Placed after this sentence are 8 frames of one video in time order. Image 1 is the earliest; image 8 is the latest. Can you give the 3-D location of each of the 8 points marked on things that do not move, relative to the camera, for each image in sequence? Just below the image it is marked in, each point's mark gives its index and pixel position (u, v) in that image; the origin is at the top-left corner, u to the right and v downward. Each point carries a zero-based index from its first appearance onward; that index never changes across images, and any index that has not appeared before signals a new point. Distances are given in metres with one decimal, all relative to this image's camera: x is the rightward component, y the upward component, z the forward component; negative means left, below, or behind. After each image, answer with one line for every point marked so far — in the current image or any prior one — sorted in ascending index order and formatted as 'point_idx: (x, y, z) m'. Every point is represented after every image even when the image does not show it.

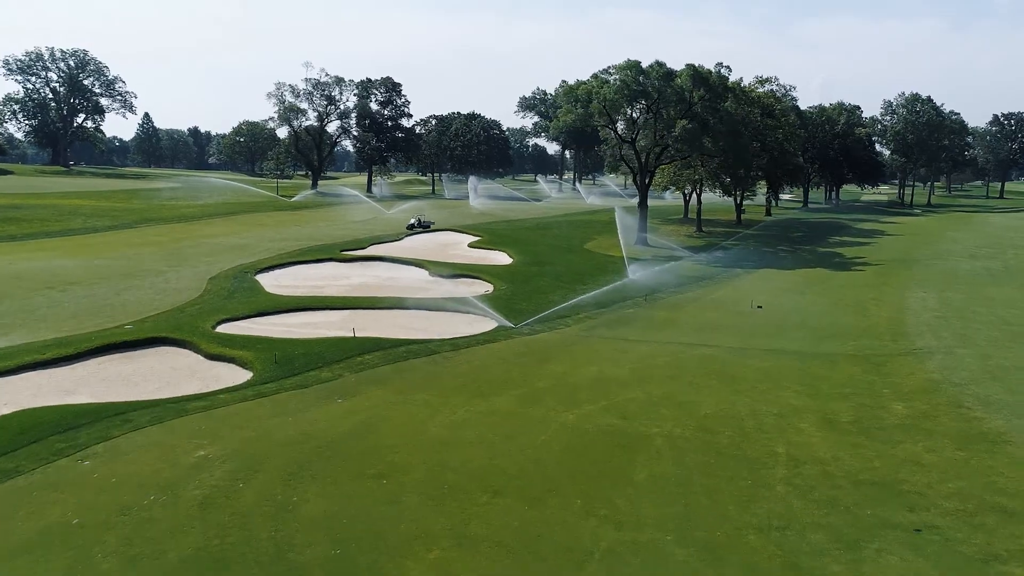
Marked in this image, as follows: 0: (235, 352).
0: (-6.8, -1.6, +19.5) m
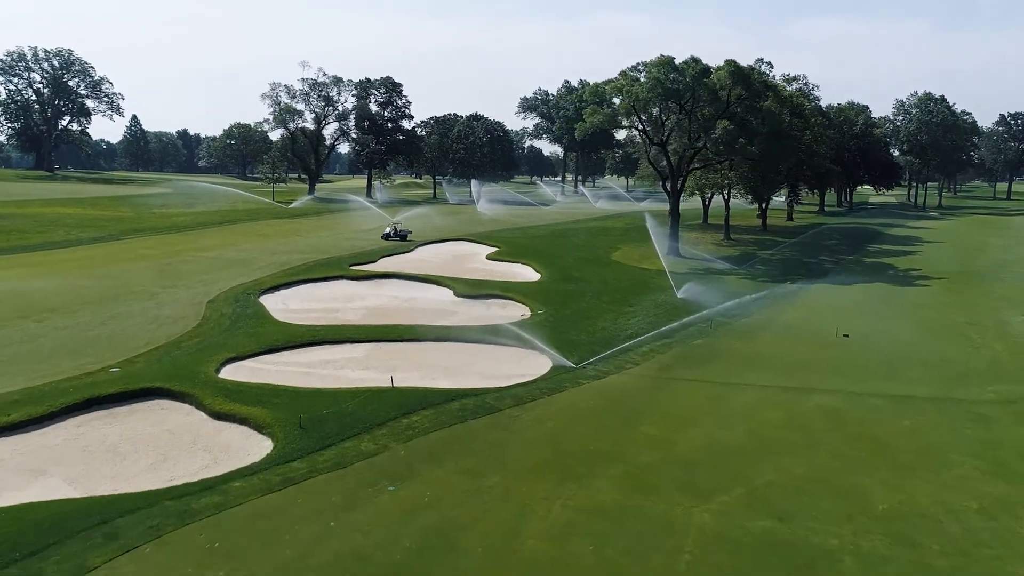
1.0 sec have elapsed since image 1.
0: (-5.2, -2.4, +15.8) m
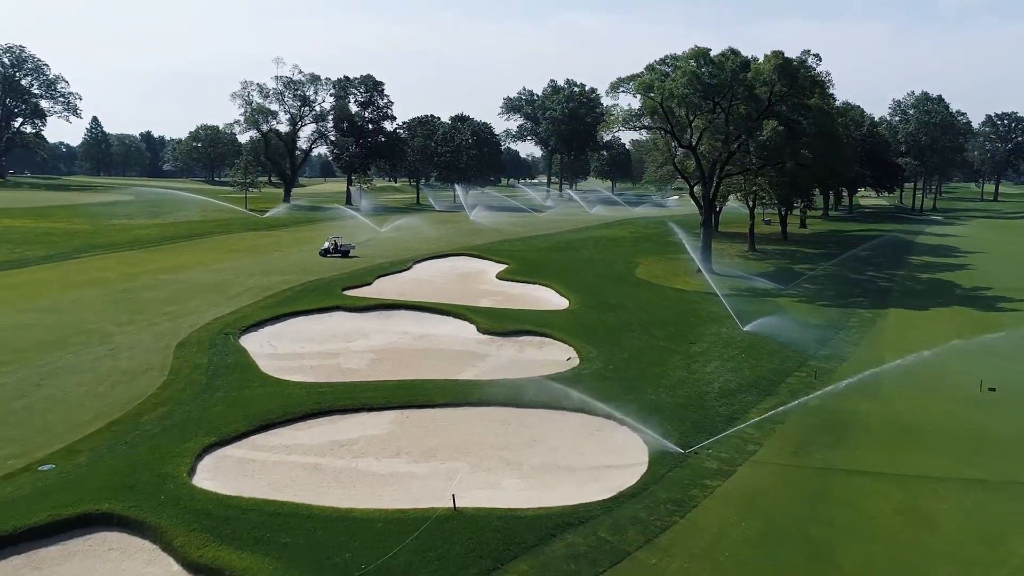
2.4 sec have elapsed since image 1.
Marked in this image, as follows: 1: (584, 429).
0: (-3.5, -3.5, +10.4) m
1: (+1.5, -2.9, +16.4) m
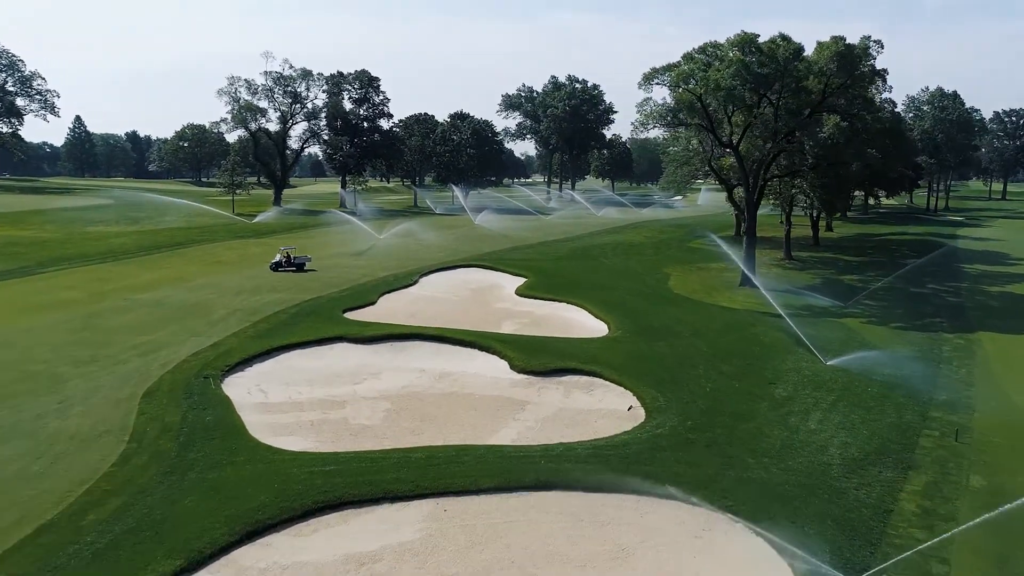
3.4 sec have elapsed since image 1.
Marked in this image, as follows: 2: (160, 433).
0: (-2.3, -4.3, +6.1) m
1: (+2.7, -3.6, +12.0) m
2: (-7.0, -2.9, +16.0) m
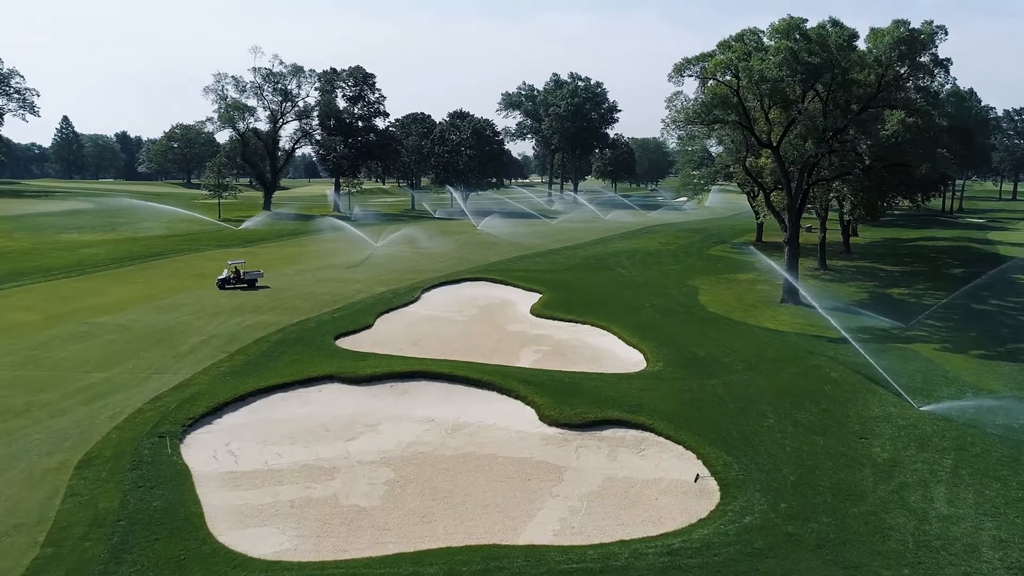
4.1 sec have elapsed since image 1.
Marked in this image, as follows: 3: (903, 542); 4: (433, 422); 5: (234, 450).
0: (-1.6, -5.0, +2.2) m
1: (+3.4, -4.3, +8.2) m
2: (-6.4, -3.6, +12.0) m
3: (+5.8, -3.7, +11.8) m
4: (-1.7, -2.9, +17.4) m
5: (-5.5, -3.2, +15.8) m
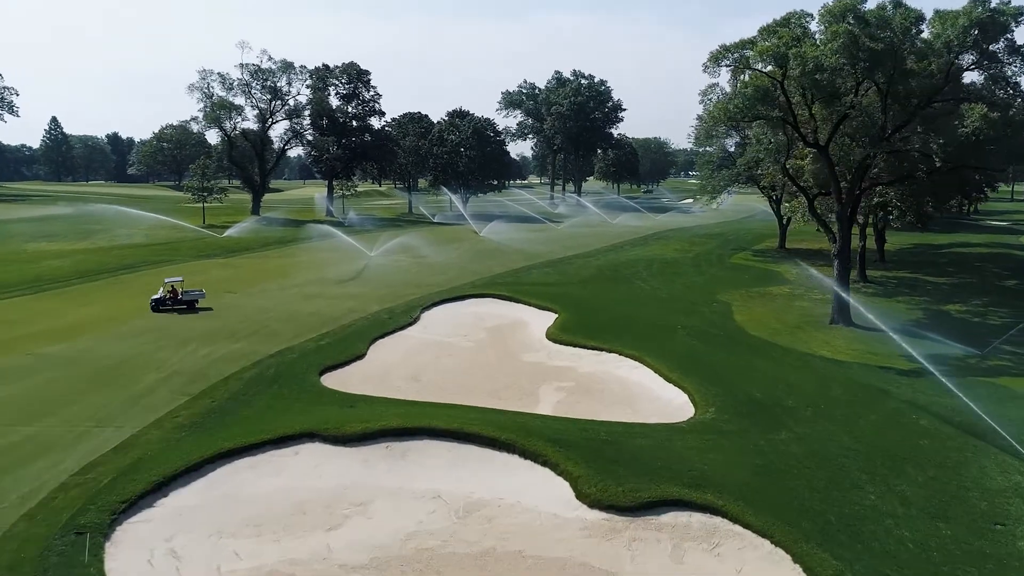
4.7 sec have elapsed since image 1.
0: (-1.0, -5.7, -1.7) m
1: (+3.9, -5.0, +4.3) m
2: (-5.9, -4.3, +8.2) m
3: (+6.3, -4.4, +7.9) m
4: (-1.2, -3.6, +13.5) m
5: (-5.0, -3.9, +11.9) m
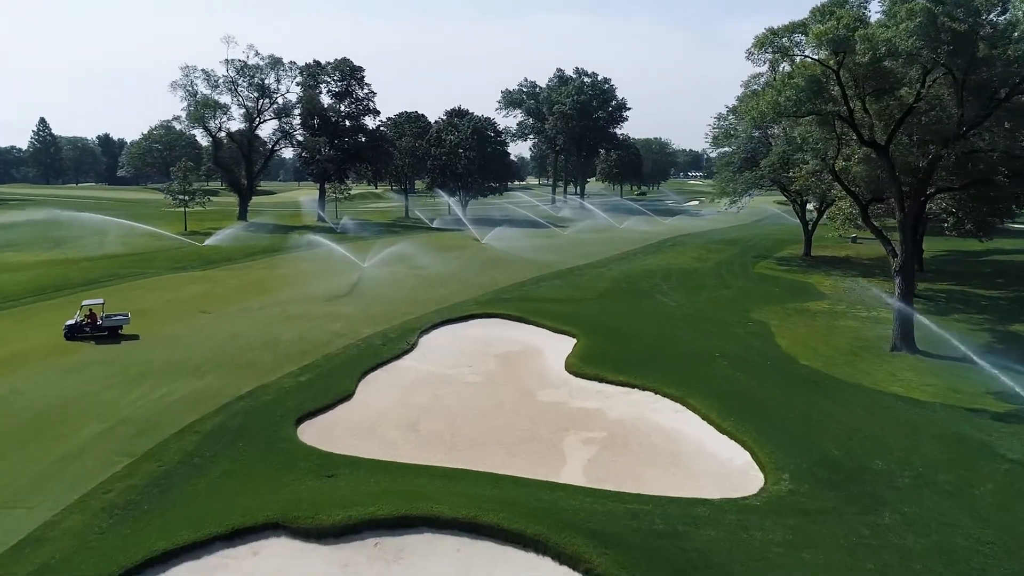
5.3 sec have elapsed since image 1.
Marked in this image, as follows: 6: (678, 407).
0: (-0.5, -6.3, -5.5) m
1: (+4.4, -5.6, +0.6) m
2: (-5.4, -5.0, +4.4) m
3: (+6.8, -5.0, +4.2) m
4: (-0.8, -4.3, +9.7) m
5: (-4.6, -4.5, +8.1) m
6: (+4.0, -2.8, +18.9) m
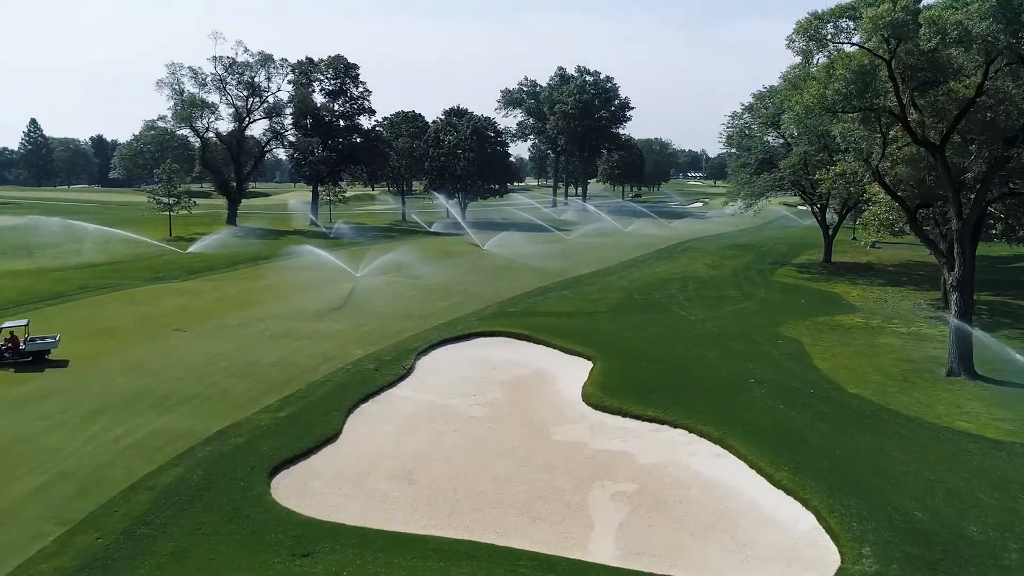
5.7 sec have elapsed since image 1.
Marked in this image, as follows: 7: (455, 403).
0: (-0.2, -6.8, -8.2) m
1: (+4.7, -6.1, -2.1) m
2: (-5.1, -5.4, +1.6) m
3: (+7.1, -5.5, +1.5) m
4: (-0.5, -4.7, +7.0) m
5: (-4.3, -5.0, +5.4) m
6: (+4.3, -3.3, +16.2) m
7: (-1.4, -2.9, +19.8) m
